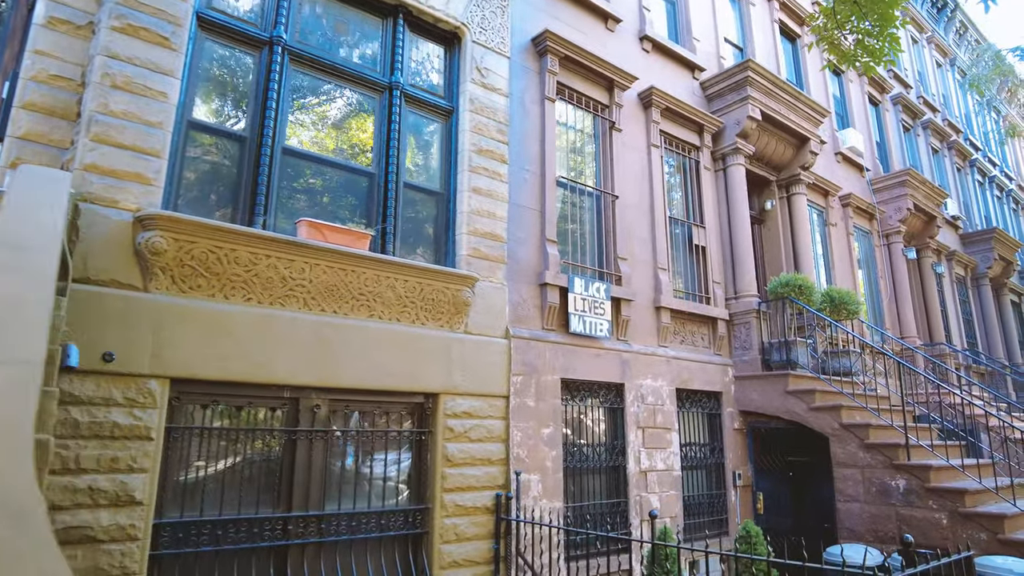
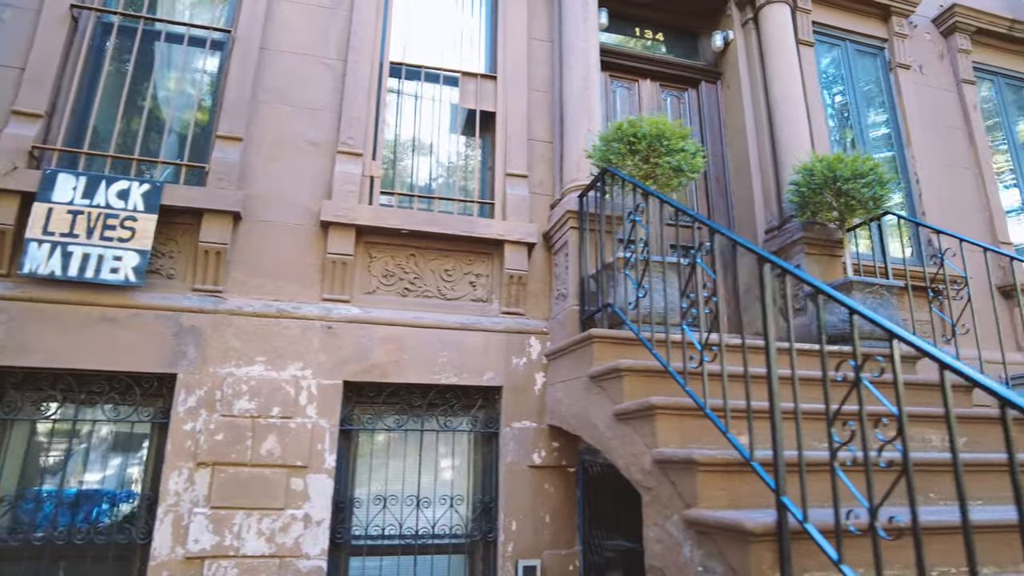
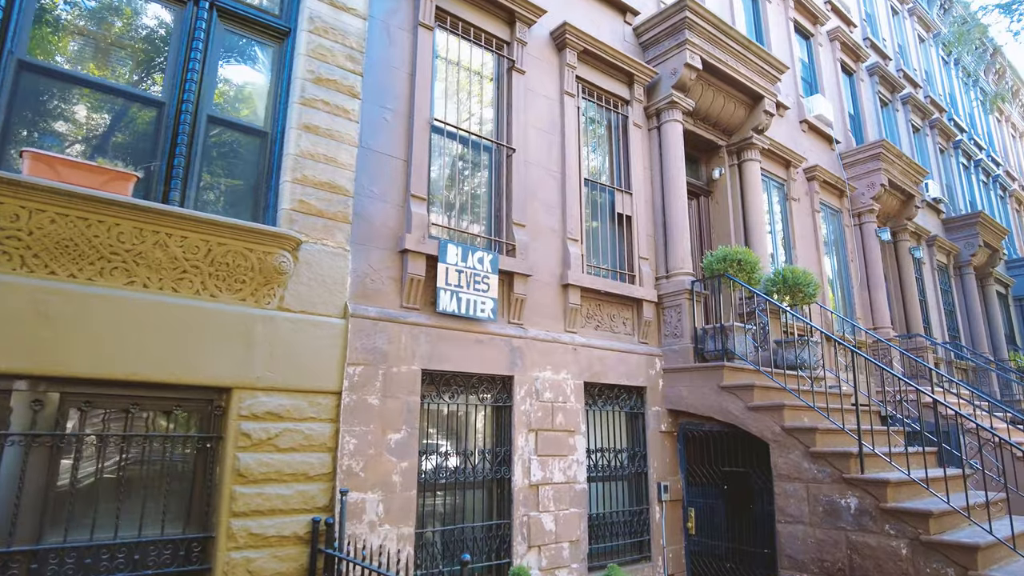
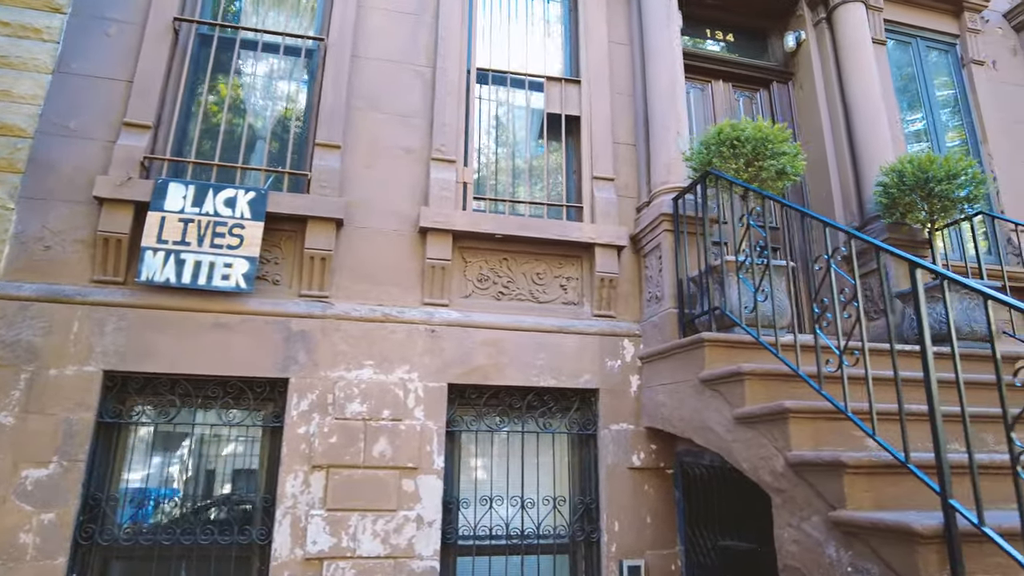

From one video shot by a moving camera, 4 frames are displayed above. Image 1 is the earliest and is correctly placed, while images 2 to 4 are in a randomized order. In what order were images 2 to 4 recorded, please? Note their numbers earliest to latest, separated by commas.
3, 4, 2
